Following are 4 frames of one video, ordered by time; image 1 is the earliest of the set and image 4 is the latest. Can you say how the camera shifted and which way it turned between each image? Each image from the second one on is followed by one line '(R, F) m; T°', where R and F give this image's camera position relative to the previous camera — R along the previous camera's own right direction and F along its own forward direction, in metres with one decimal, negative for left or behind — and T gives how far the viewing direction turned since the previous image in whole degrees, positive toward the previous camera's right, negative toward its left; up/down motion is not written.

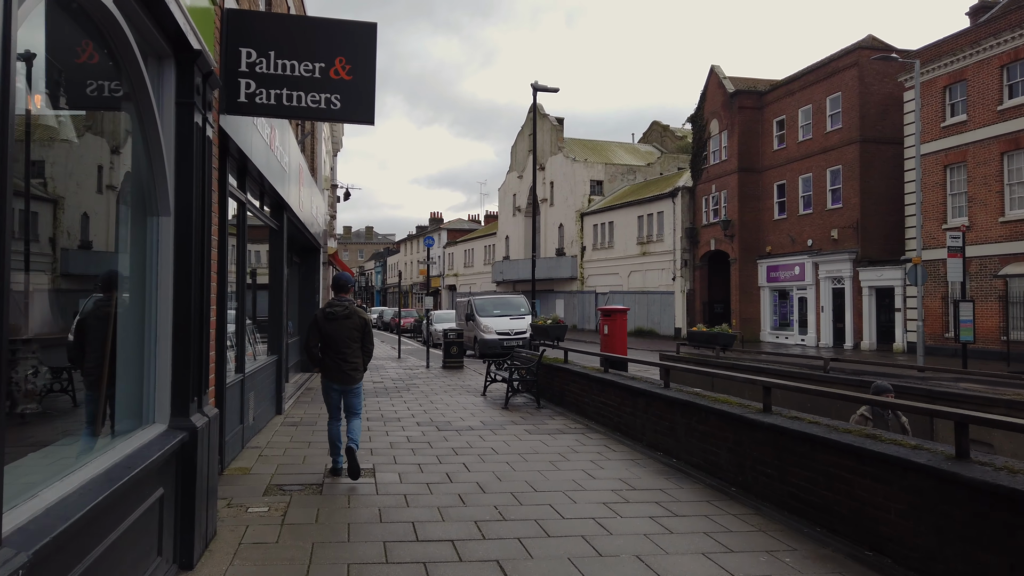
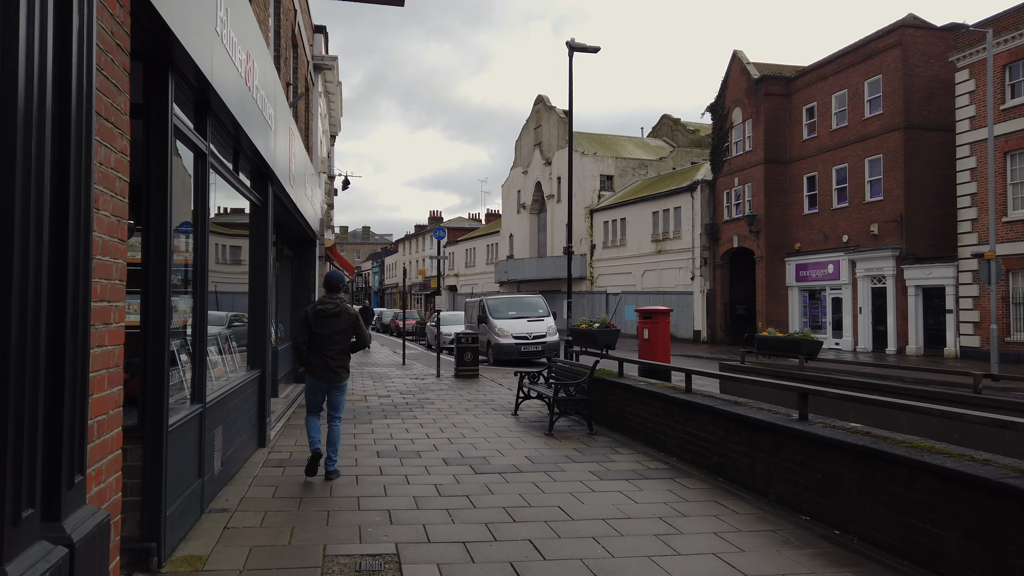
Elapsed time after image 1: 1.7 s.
(-0.6, +2.3) m; 0°
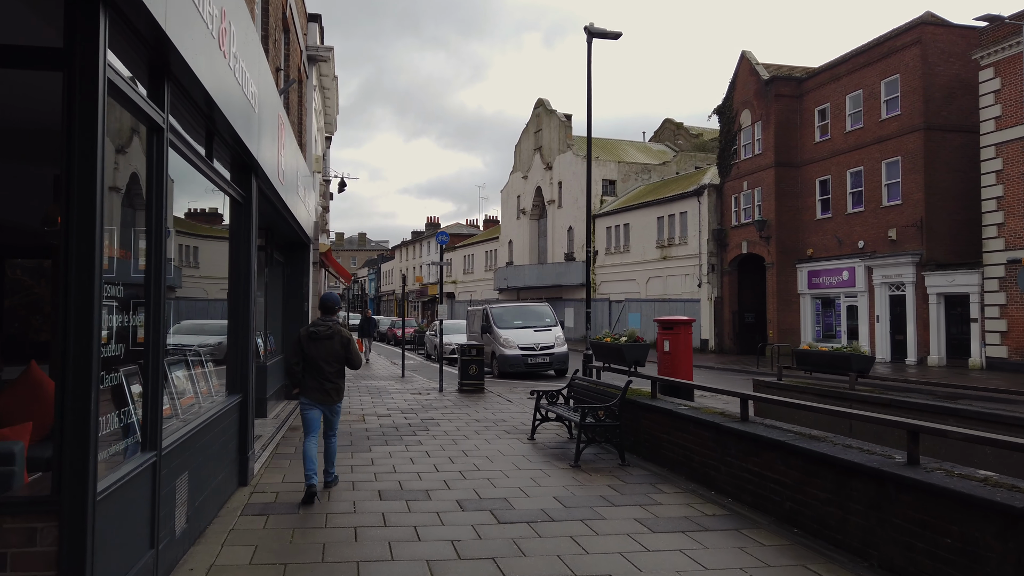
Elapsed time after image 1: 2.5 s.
(-0.2, +1.1) m; 0°
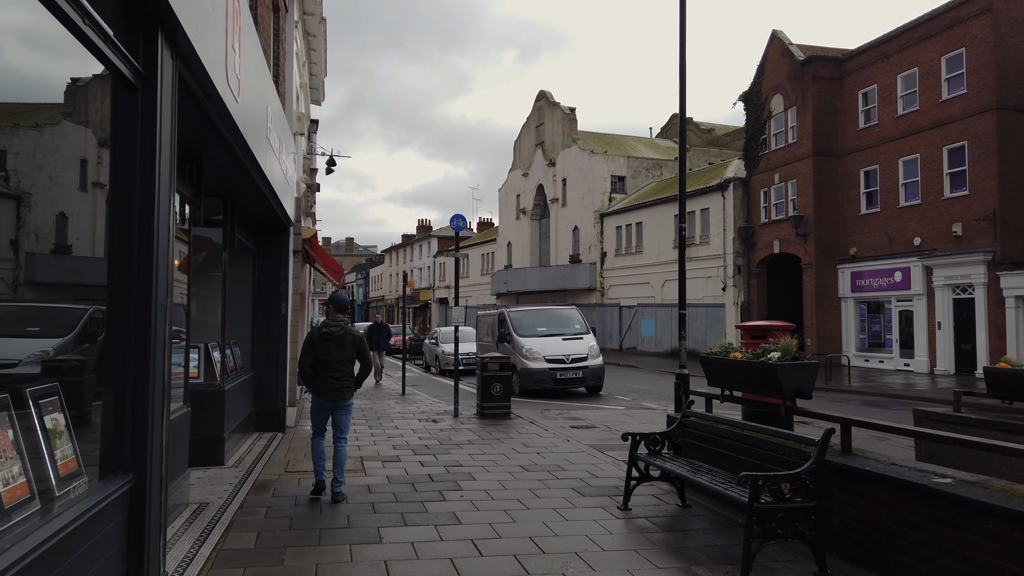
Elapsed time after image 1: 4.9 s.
(-0.8, +3.3) m; +1°
